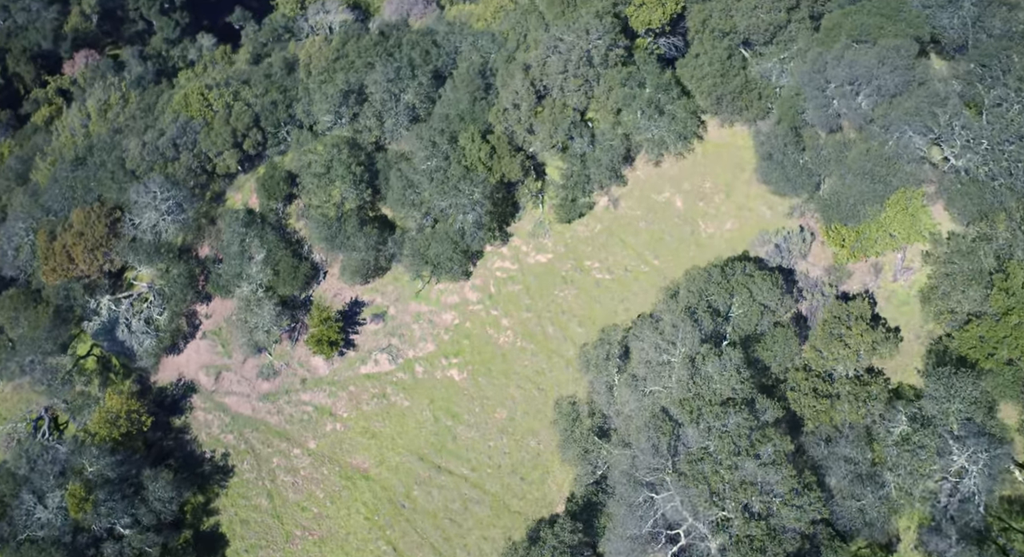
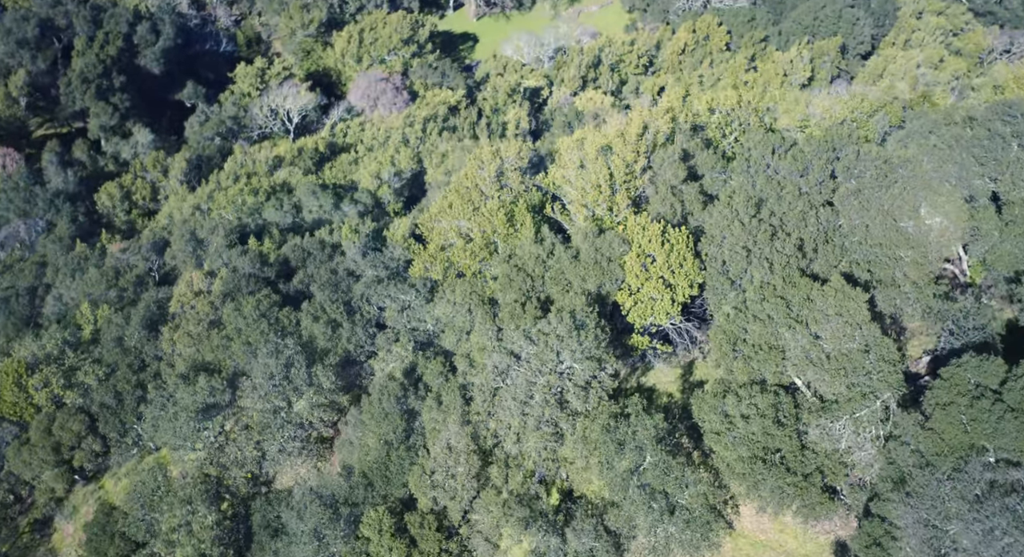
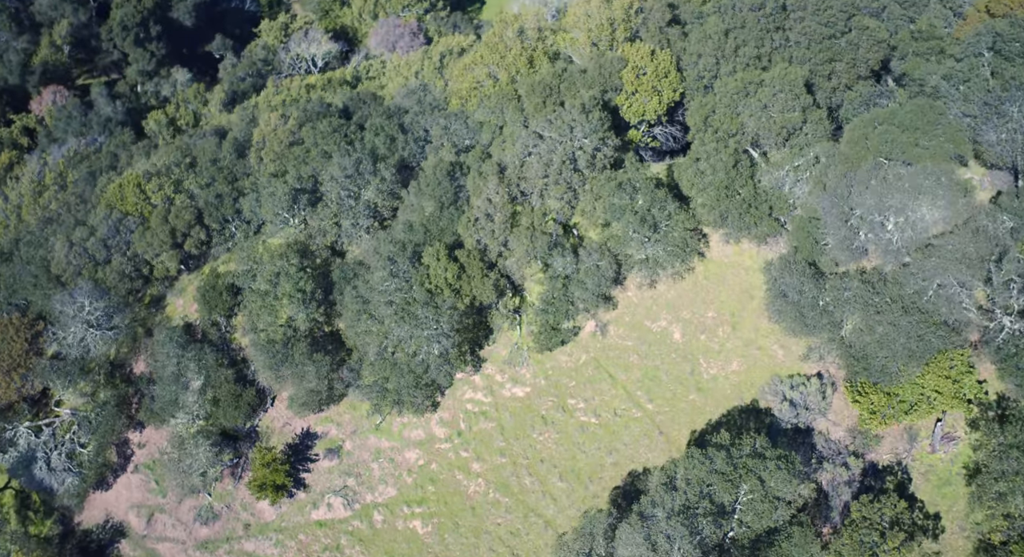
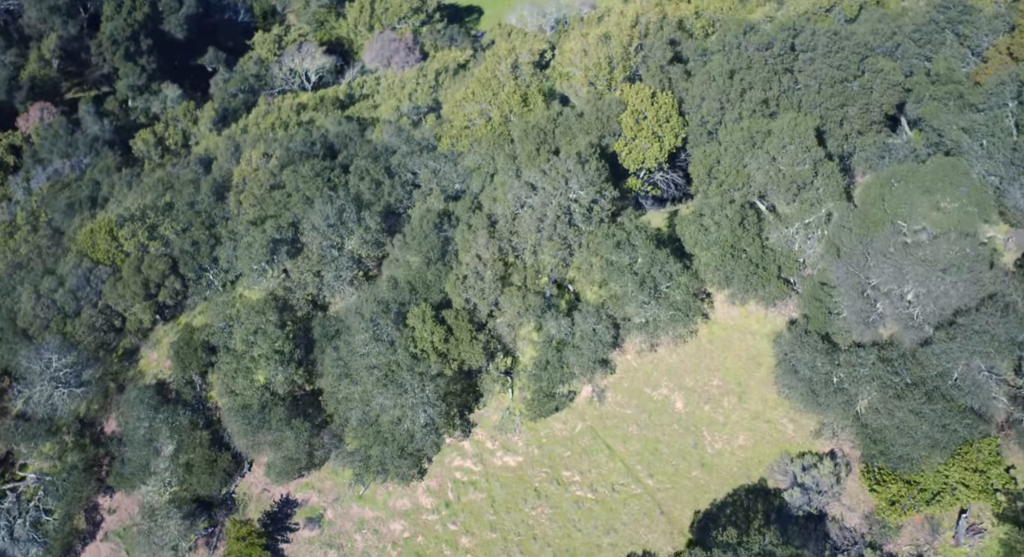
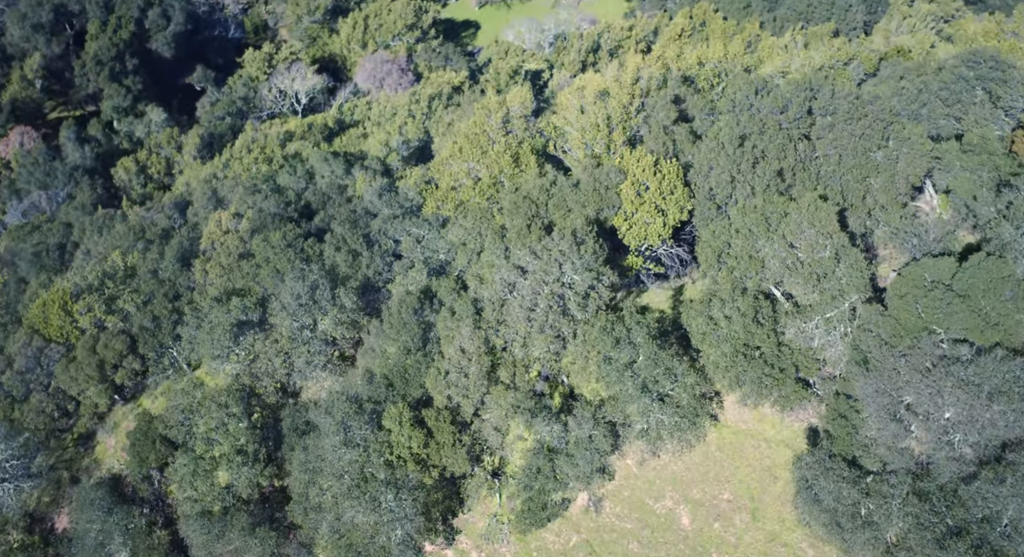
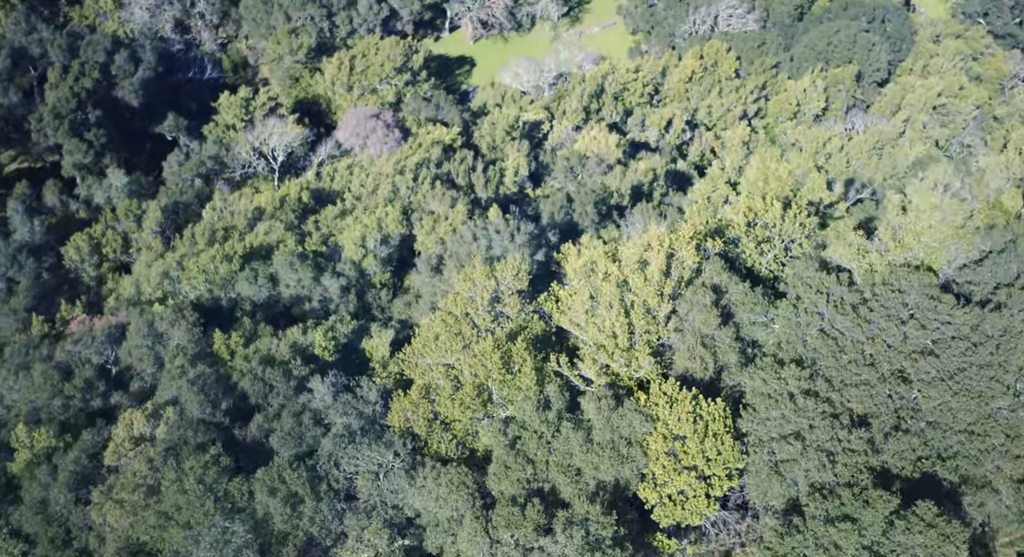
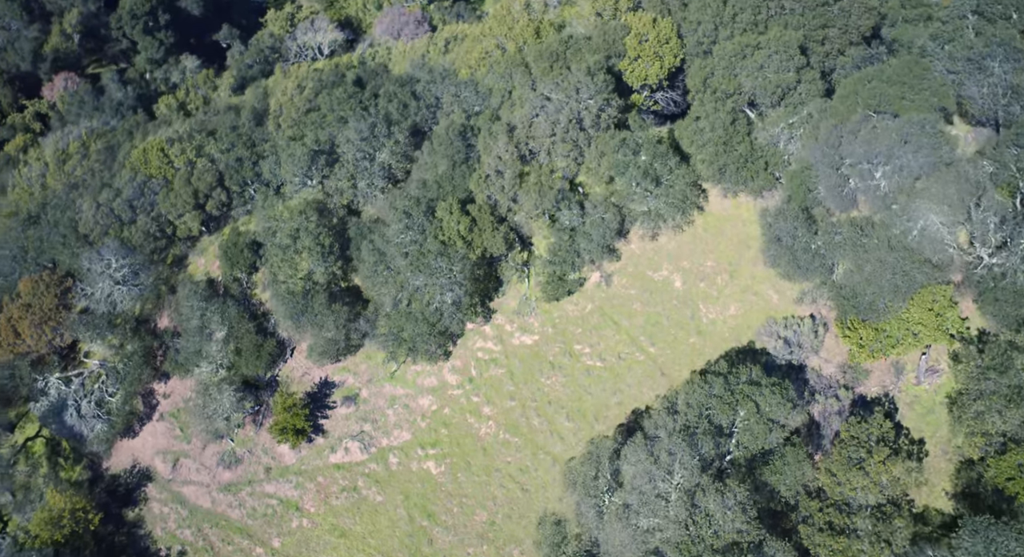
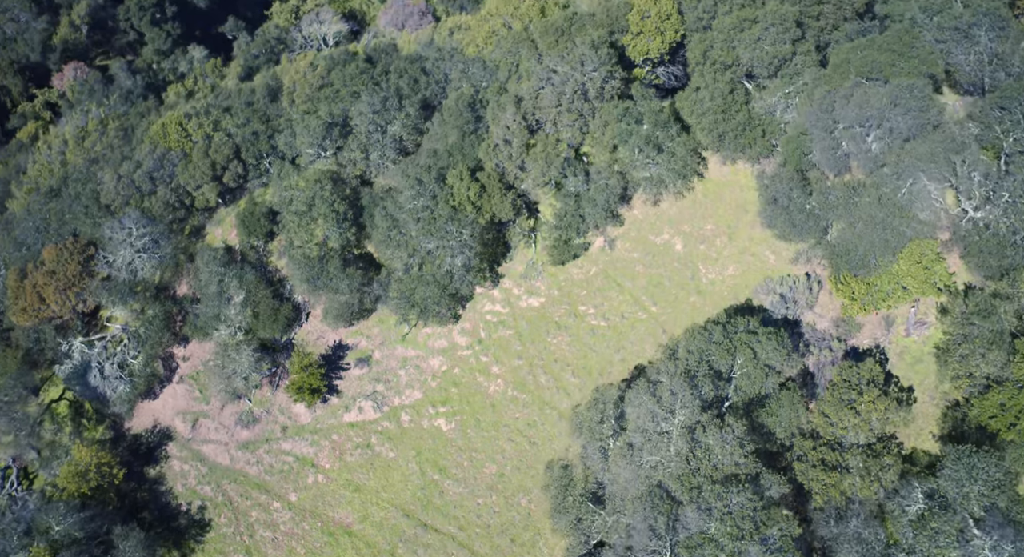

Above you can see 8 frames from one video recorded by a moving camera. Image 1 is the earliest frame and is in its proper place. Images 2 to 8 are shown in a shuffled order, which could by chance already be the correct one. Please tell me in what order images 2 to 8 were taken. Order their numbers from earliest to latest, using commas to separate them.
8, 7, 3, 4, 5, 2, 6
